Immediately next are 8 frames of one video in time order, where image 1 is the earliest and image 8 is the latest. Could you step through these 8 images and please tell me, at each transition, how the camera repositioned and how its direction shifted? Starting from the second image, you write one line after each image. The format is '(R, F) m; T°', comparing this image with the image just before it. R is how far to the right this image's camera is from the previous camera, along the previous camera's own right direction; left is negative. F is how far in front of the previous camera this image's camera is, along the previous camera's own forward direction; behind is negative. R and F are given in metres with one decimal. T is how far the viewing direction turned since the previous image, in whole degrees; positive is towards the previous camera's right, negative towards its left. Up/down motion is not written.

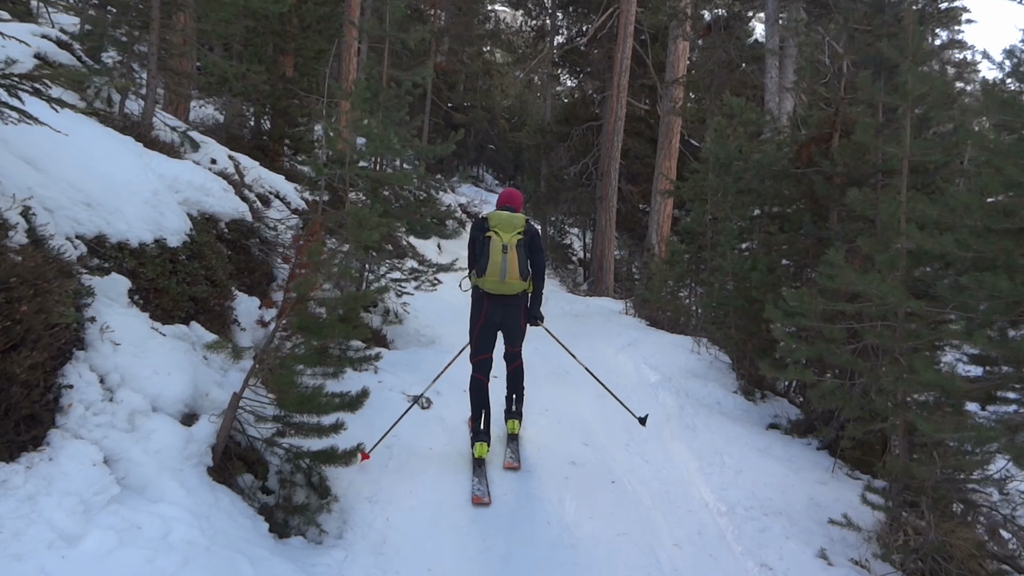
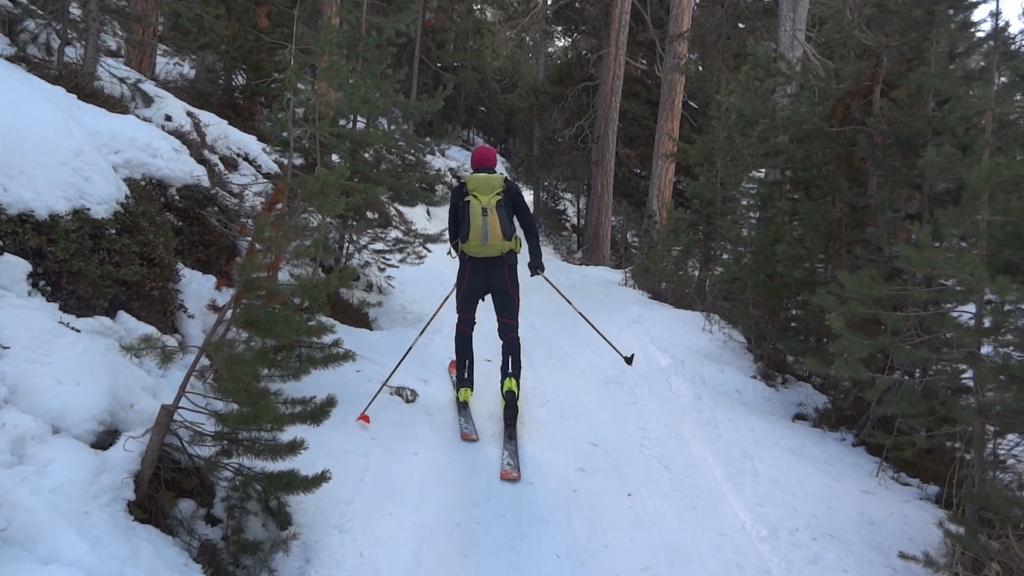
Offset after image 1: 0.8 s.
(-0.1, +0.8) m; +1°
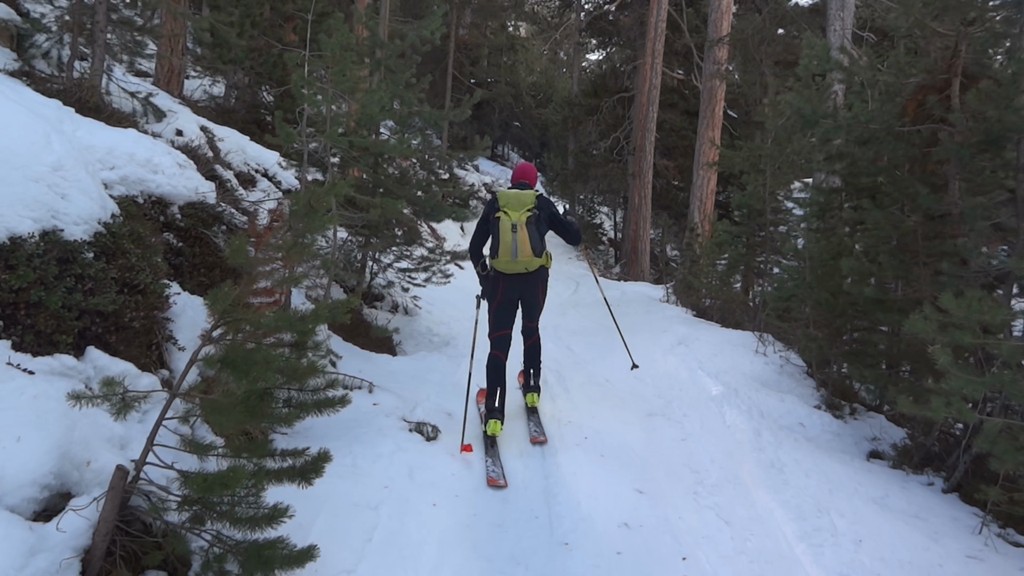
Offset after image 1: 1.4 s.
(0.0, +0.6) m; -3°
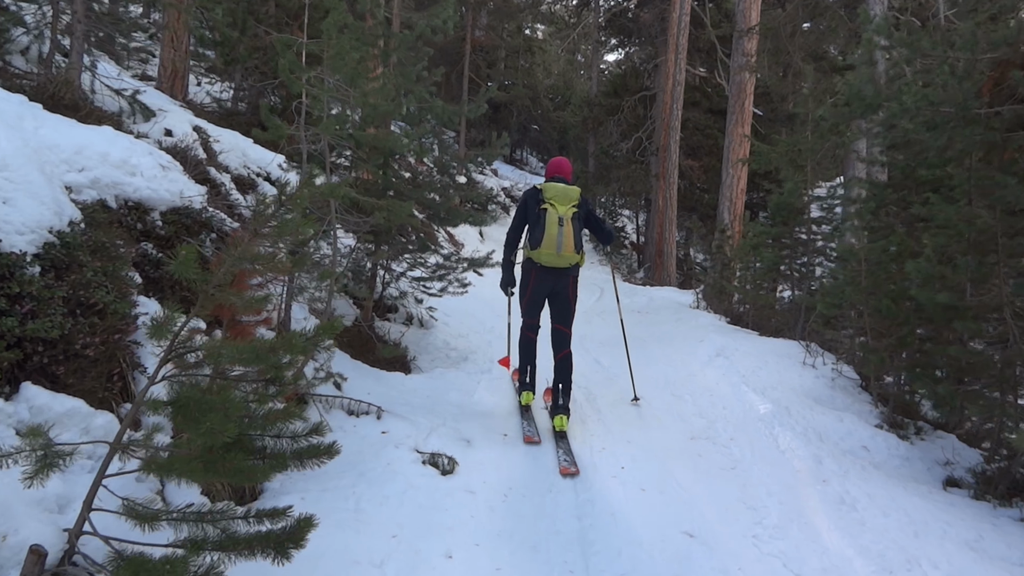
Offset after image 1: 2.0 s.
(0.0, +0.6) m; -2°
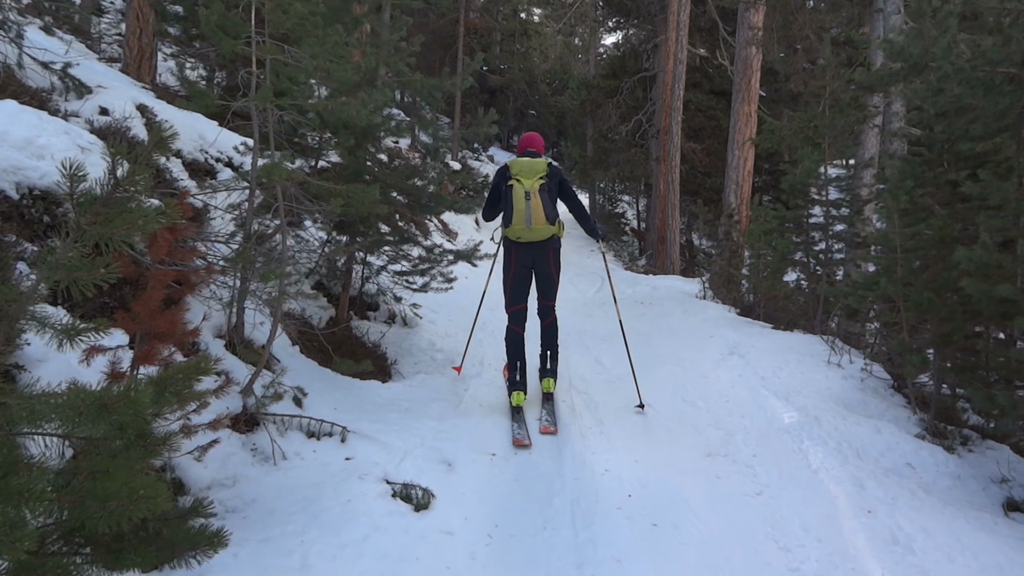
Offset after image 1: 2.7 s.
(+0.1, +0.7) m; 0°
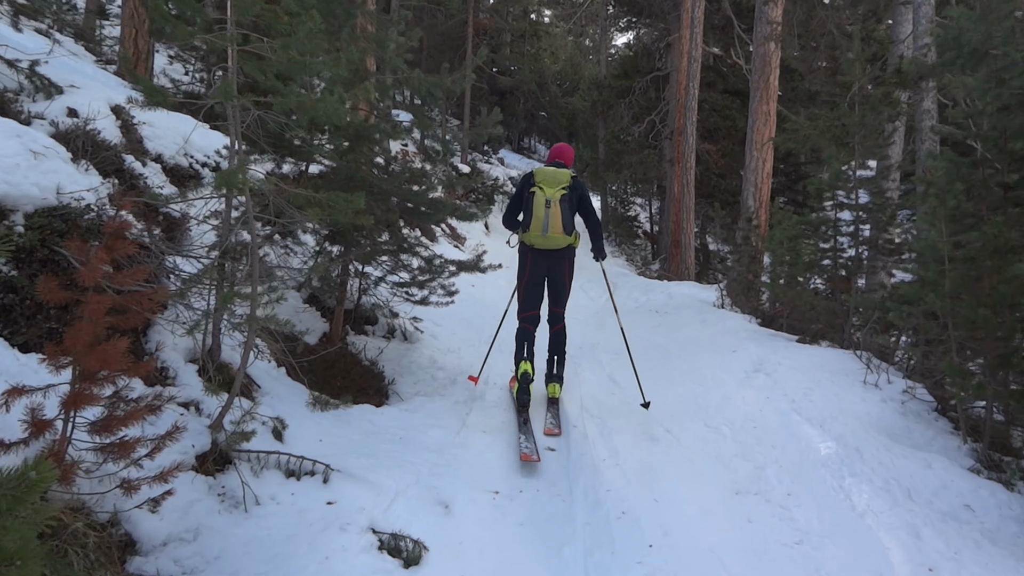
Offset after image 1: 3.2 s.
(0.0, +0.5) m; -1°
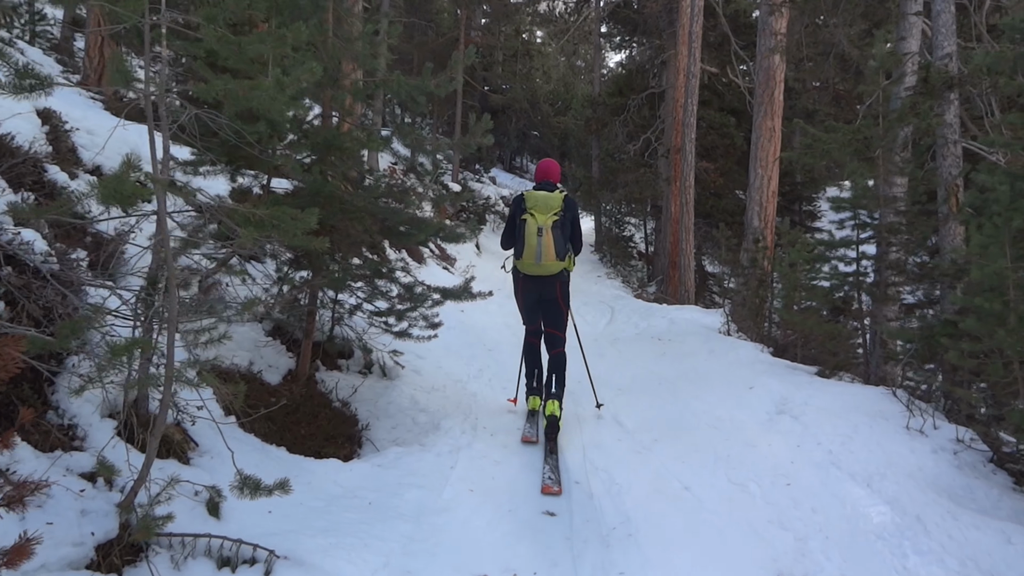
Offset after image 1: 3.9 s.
(0.0, +0.7) m; +1°
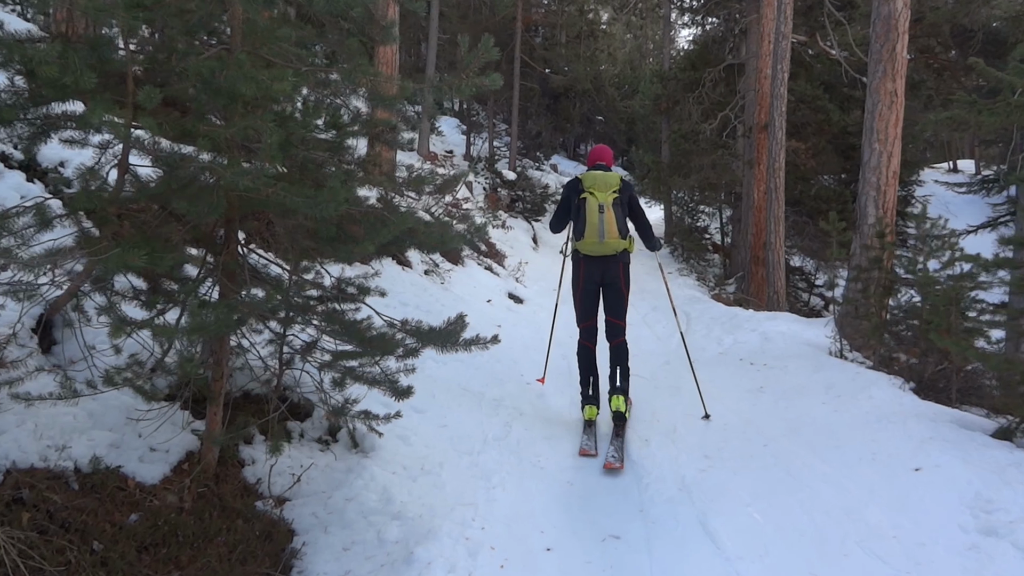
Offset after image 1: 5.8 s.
(+0.2, +2.1) m; -5°
